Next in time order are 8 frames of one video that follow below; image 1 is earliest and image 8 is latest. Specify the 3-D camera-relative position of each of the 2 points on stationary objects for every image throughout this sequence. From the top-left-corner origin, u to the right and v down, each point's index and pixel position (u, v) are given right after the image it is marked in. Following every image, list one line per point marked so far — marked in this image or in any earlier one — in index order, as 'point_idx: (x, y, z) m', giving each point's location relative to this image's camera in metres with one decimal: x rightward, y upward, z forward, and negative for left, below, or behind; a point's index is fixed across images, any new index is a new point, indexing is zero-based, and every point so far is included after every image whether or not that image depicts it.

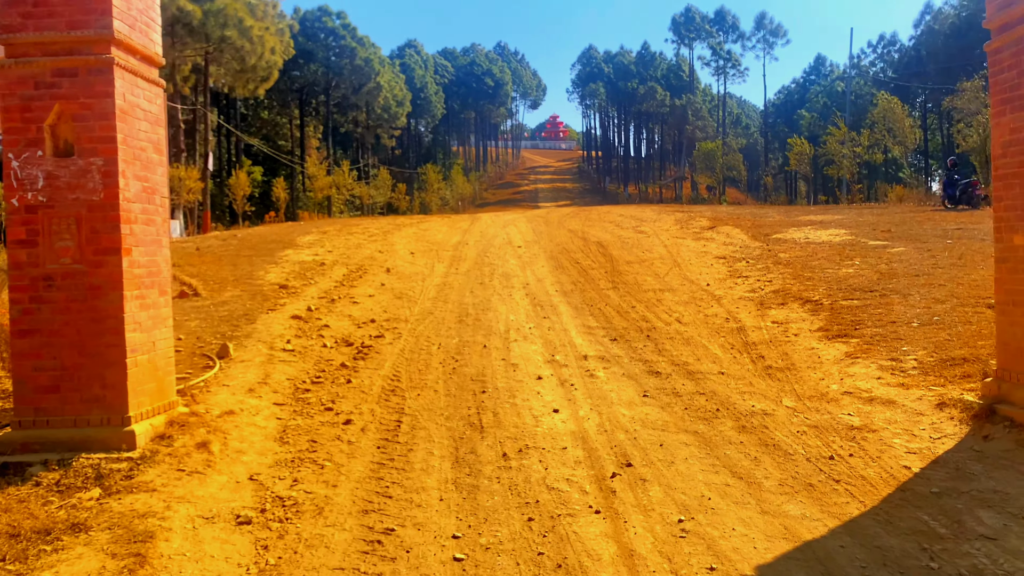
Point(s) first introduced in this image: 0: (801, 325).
0: (+2.6, -0.3, +7.8) m
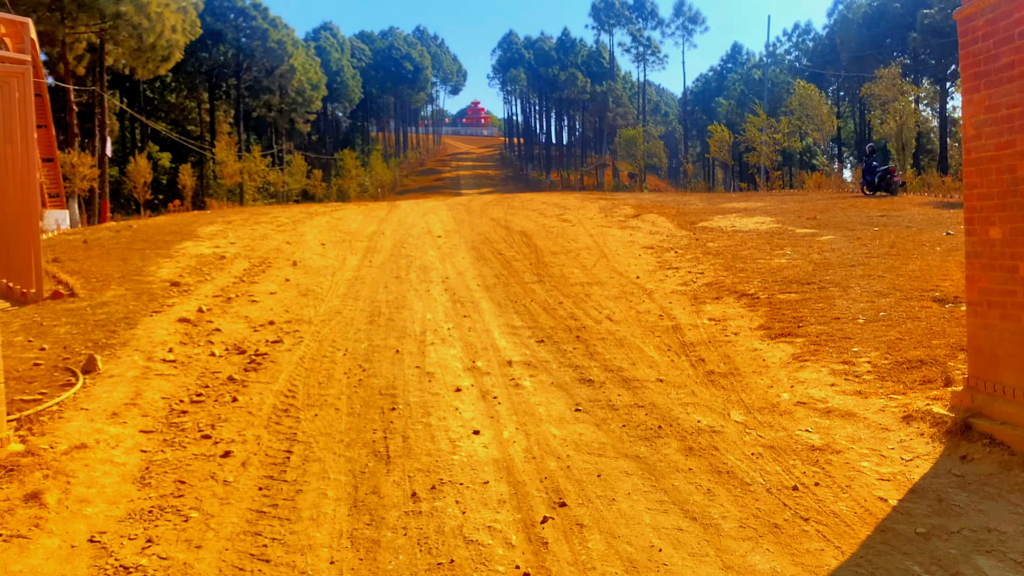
0: (+1.9, -0.3, +7.2) m
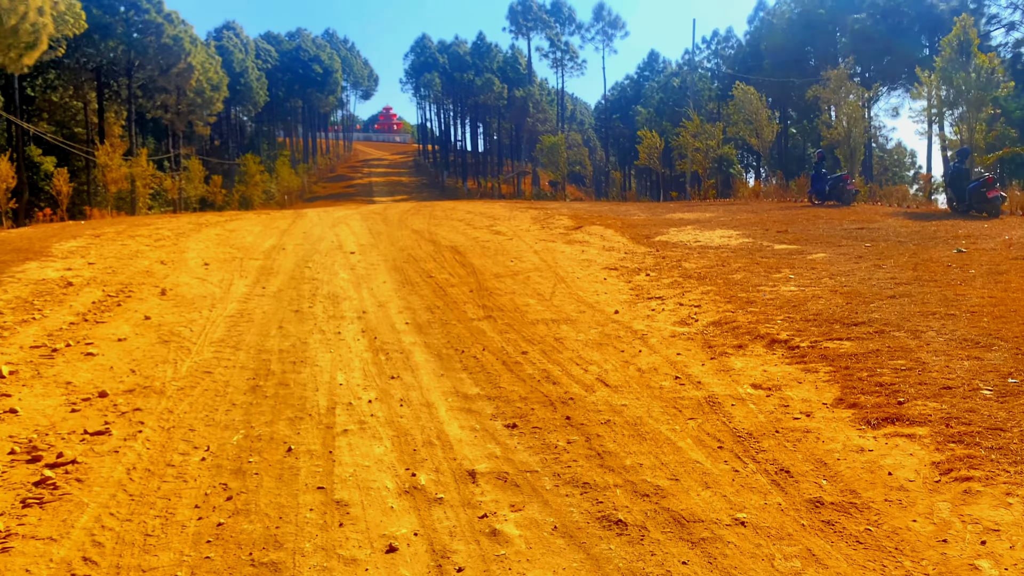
0: (+1.7, -0.6, +5.0) m
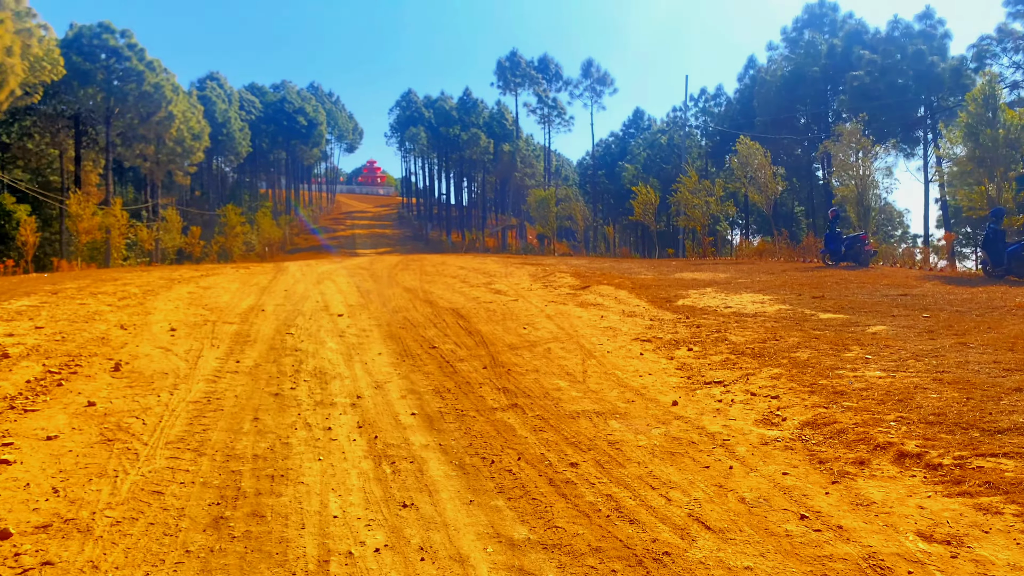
0: (+2.0, -1.1, +3.5) m
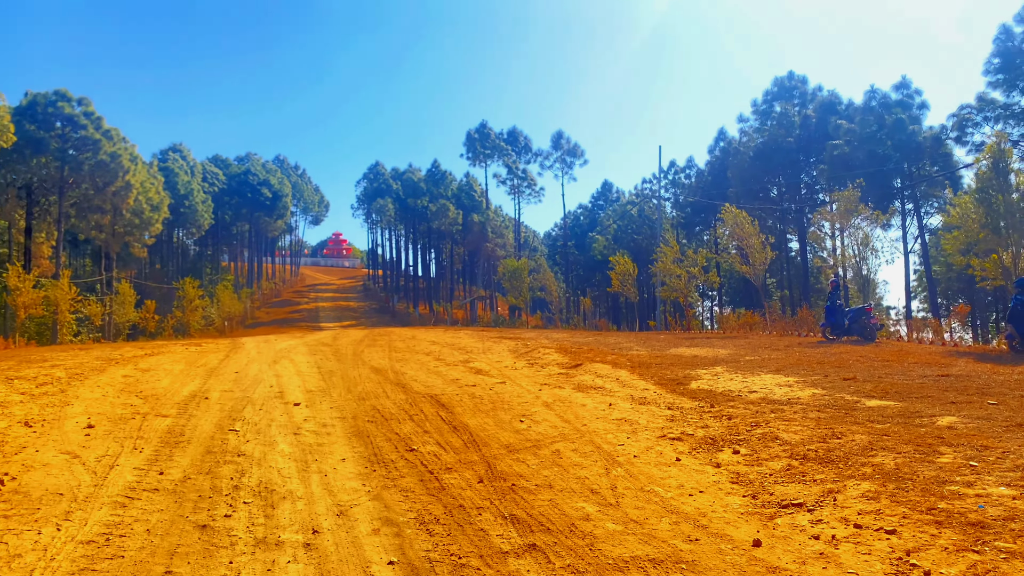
0: (+2.2, -1.3, +1.8) m
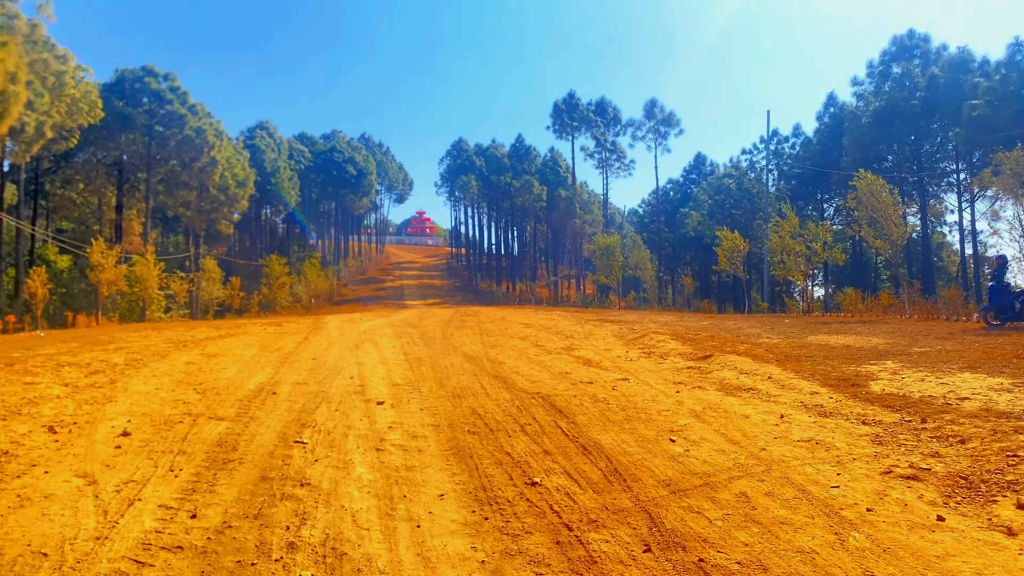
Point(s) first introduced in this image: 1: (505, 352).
0: (+2.7, -1.3, -0.5) m
1: (-0.1, -1.0, +13.2) m
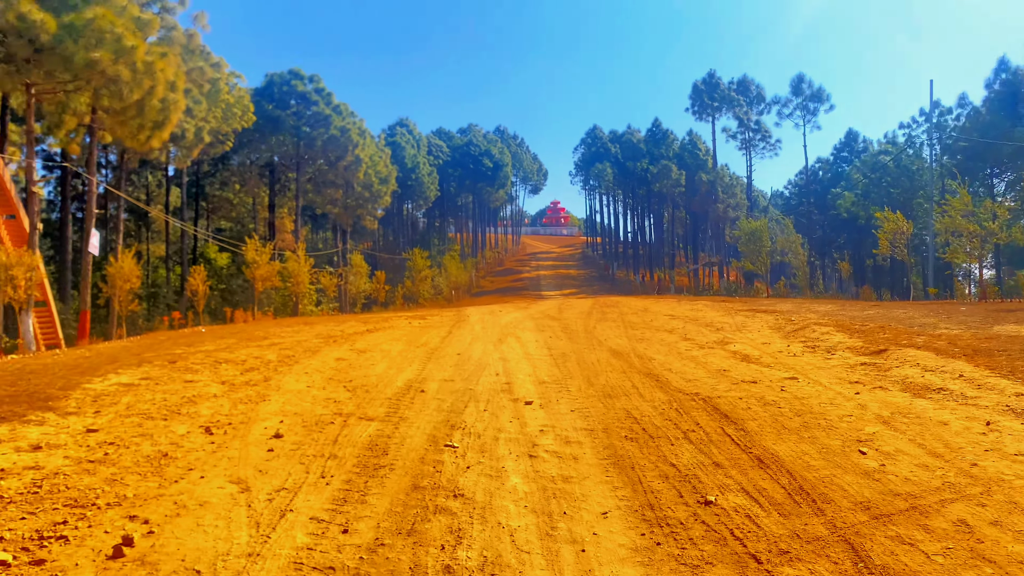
0: (+2.7, -1.3, -1.4) m
1: (+2.1, -0.9, +12.6) m
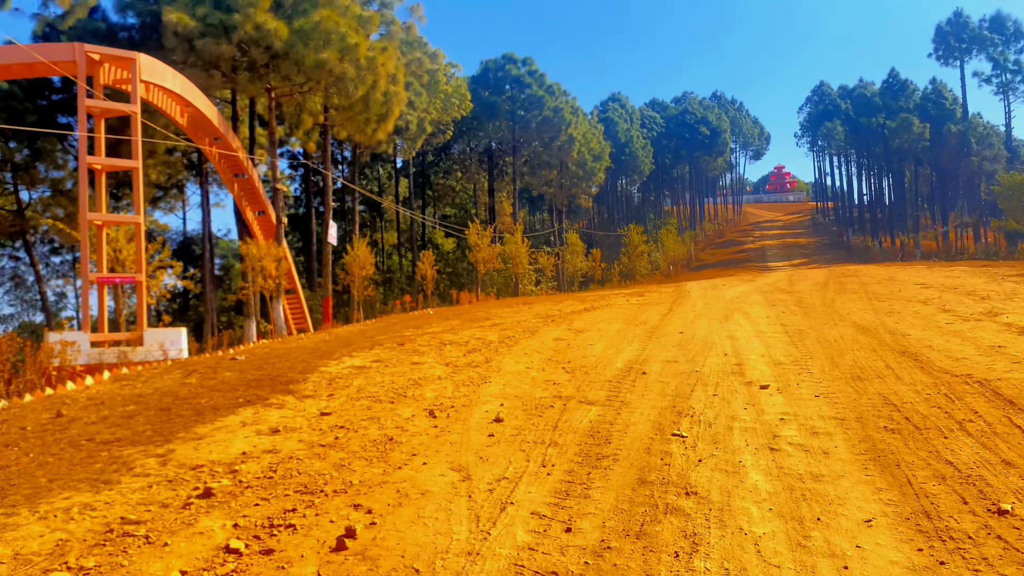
0: (+2.2, -1.3, -2.4) m
1: (+5.2, -0.4, +11.2) m
